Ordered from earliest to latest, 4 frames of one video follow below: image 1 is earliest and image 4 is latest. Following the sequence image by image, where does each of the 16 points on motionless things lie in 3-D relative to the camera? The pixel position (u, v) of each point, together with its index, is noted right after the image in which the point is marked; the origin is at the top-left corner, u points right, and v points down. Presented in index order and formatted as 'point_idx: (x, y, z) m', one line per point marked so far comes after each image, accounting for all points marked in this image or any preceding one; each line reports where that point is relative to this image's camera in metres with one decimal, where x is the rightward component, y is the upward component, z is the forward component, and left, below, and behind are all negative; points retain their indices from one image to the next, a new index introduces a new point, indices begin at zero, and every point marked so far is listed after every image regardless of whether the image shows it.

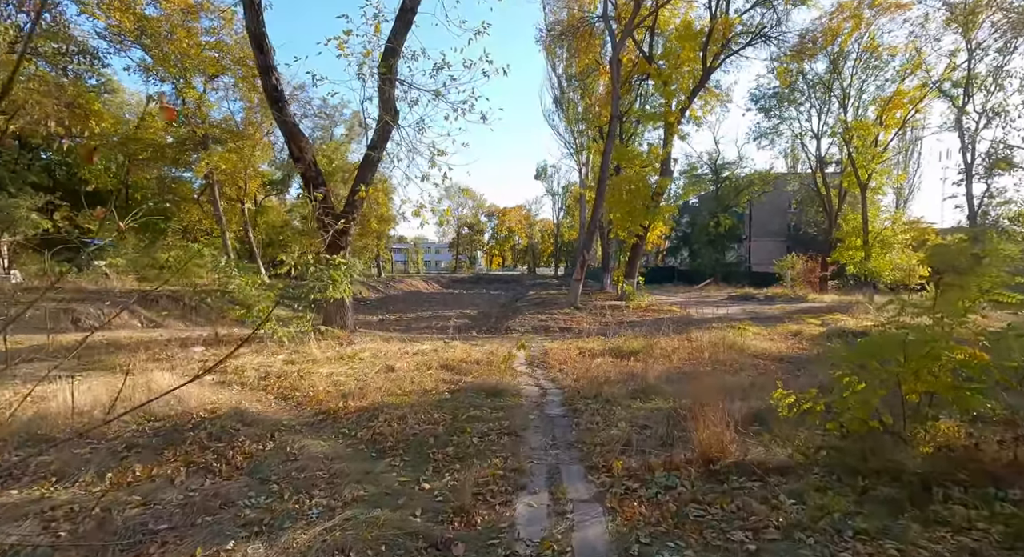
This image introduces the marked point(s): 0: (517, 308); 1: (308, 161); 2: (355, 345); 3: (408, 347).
0: (+0.2, -1.0, +19.1) m
1: (-3.2, +1.8, +8.6) m
2: (-2.3, -1.0, +8.2) m
3: (-1.5, -1.0, +8.3) m
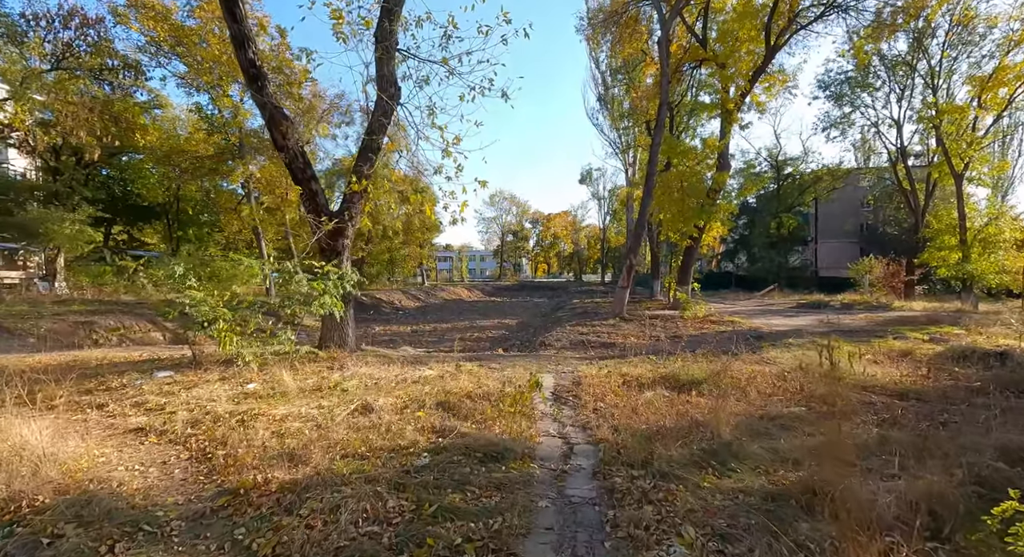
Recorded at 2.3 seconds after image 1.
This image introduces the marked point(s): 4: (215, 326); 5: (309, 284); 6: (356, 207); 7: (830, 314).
0: (+1.5, -1.3, +17.3) m
1: (-2.9, +1.7, +7.2) m
2: (-2.0, -1.1, +6.7) m
3: (-1.2, -1.1, +6.7) m
4: (-3.4, -0.5, +6.2) m
5: (-2.5, -0.1, +6.7) m
6: (-2.2, +1.0, +7.8) m
7: (+10.2, -1.2, +17.7) m
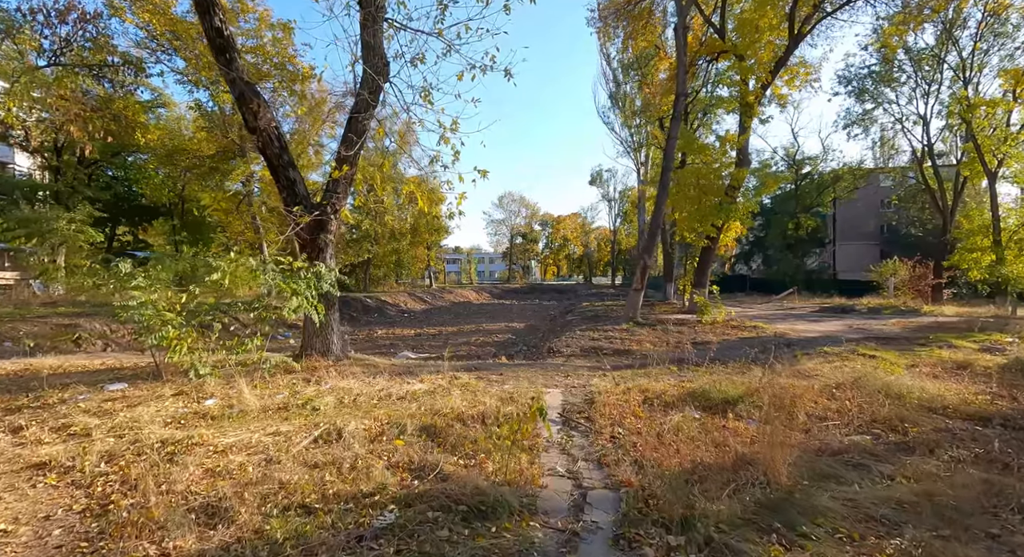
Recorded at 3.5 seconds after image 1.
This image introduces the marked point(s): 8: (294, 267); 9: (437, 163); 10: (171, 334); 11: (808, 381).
0: (+1.7, -1.3, +16.4) m
1: (-2.8, +1.7, +6.3) m
2: (-2.0, -1.1, +5.8) m
3: (-1.2, -1.1, +5.8) m
4: (-3.3, -0.5, +5.3) m
5: (-2.5, -0.1, +5.8) m
6: (-2.2, +1.0, +6.9) m
7: (+10.4, -1.2, +16.6) m
8: (-2.3, +0.1, +5.9) m
9: (-1.0, +1.6, +7.7) m
10: (-3.3, -0.5, +5.3) m
11: (+3.3, -1.1, +6.1) m
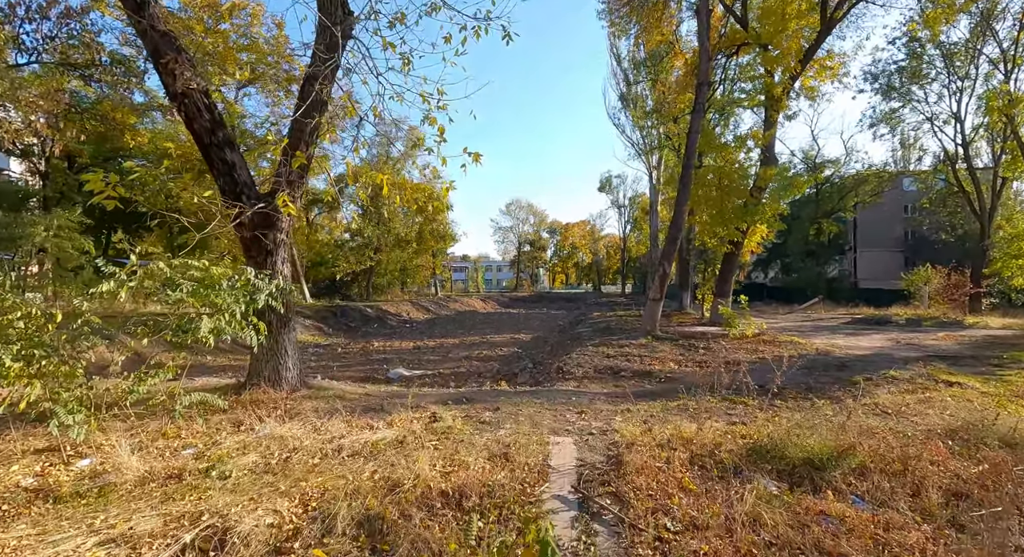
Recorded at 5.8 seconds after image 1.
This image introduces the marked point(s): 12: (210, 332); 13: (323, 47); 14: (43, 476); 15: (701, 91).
0: (+1.8, -1.5, +14.9) m
1: (-2.8, +1.6, +4.9) m
2: (-2.0, -1.2, +4.3) m
3: (-1.2, -1.2, +4.3) m
4: (-3.4, -0.6, +3.9) m
5: (-2.5, -0.1, +4.4) m
6: (-2.2, +0.9, +5.5) m
7: (+10.5, -1.5, +15.0) m
8: (-2.4, 0.0, +4.5) m
9: (-1.0, +1.5, +6.2) m
10: (-3.3, -0.6, +3.8) m
11: (+3.2, -1.2, +4.5) m
12: (-2.3, -0.4, +4.3) m
13: (-1.7, +2.1, +5.2) m
14: (-2.9, -1.2, +3.4) m
15: (+4.7, +4.7, +13.7) m
